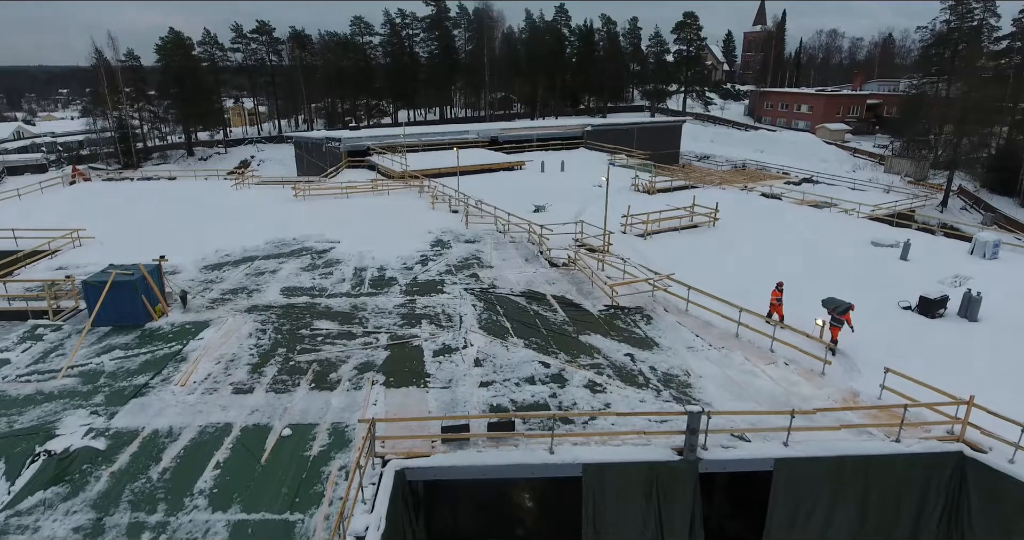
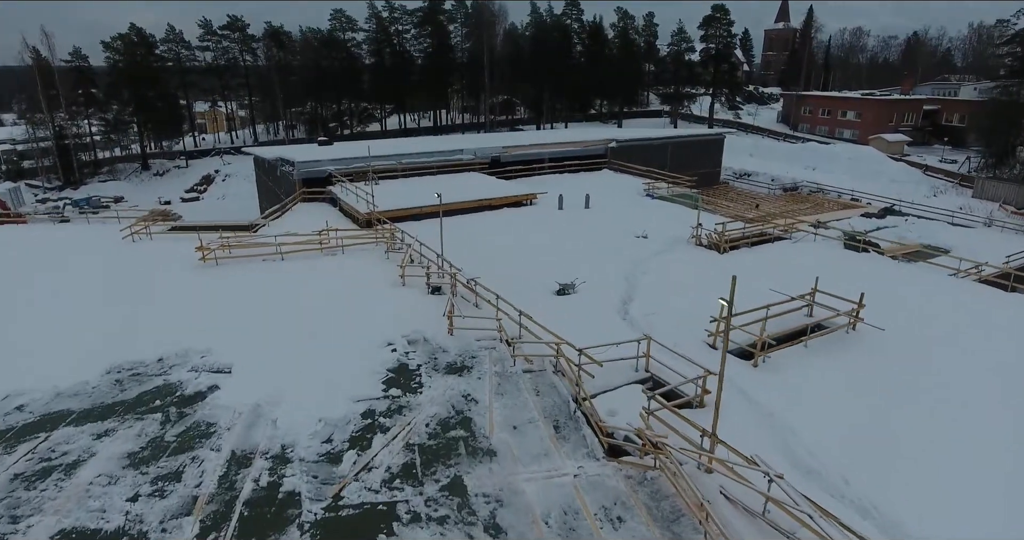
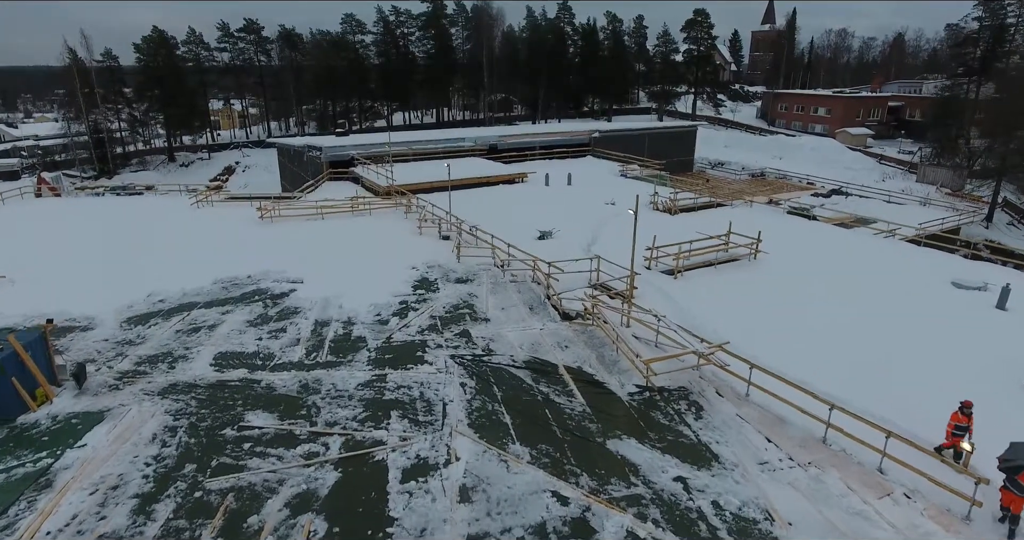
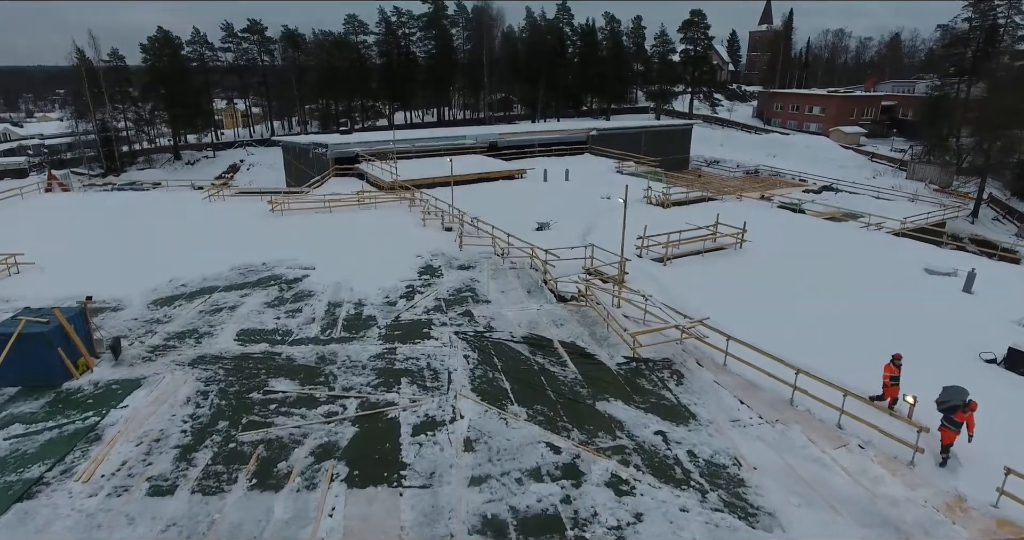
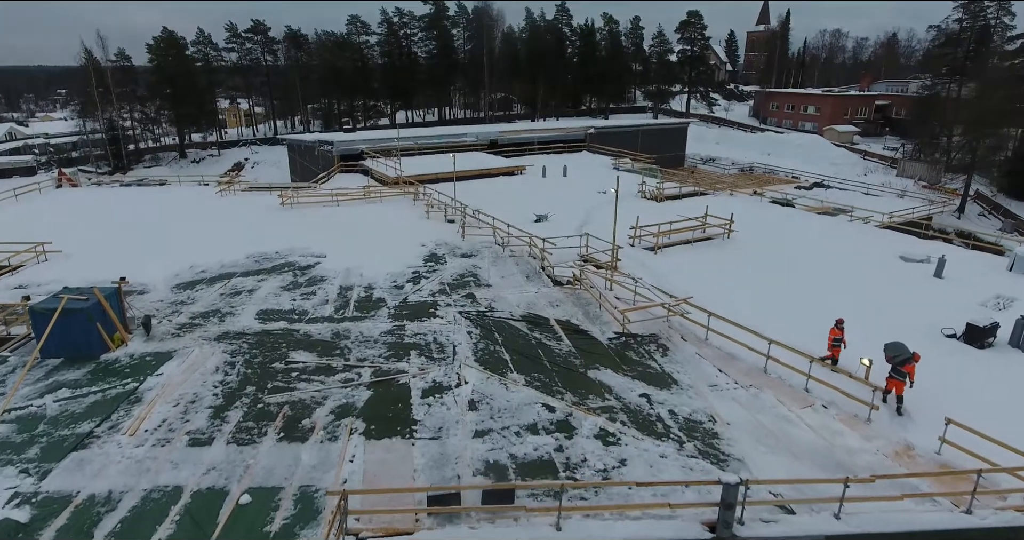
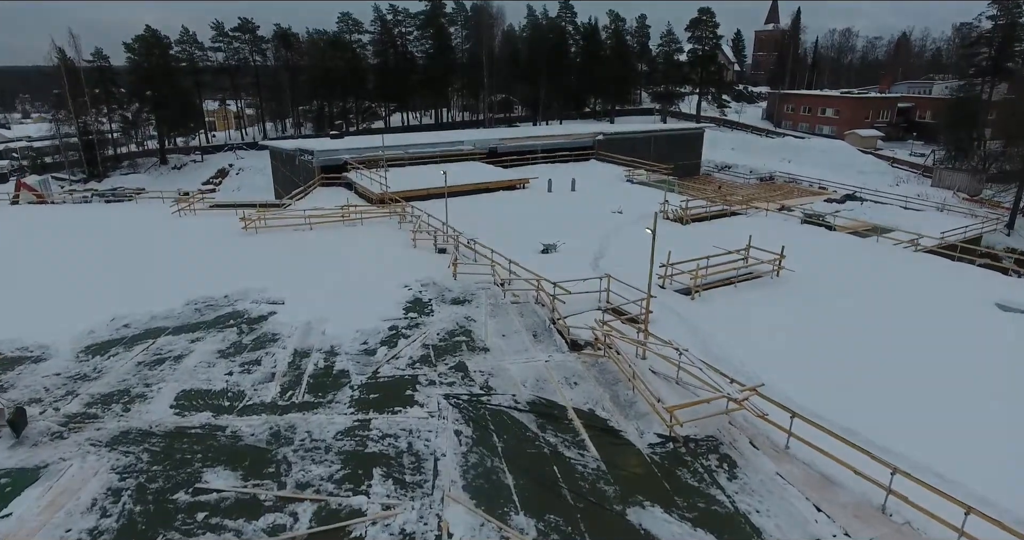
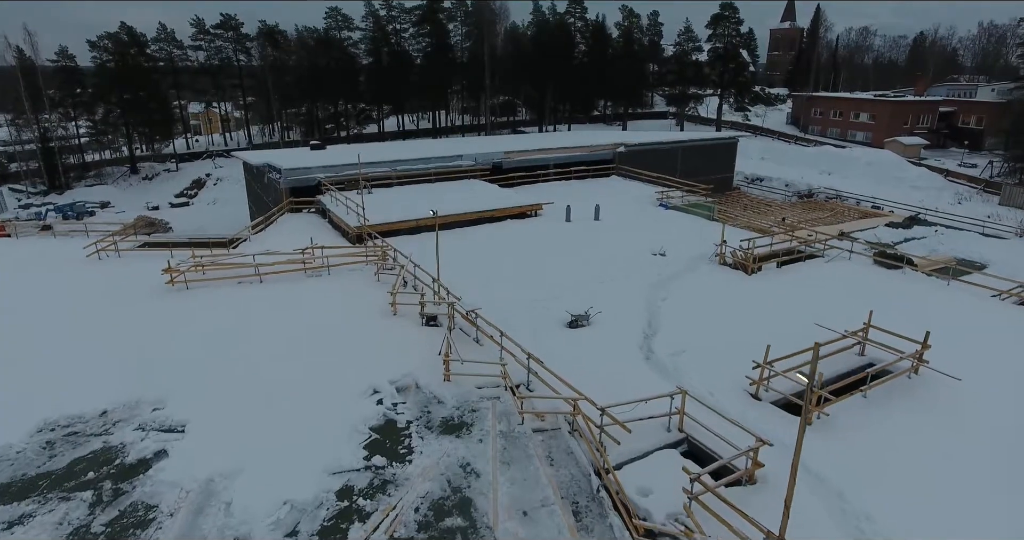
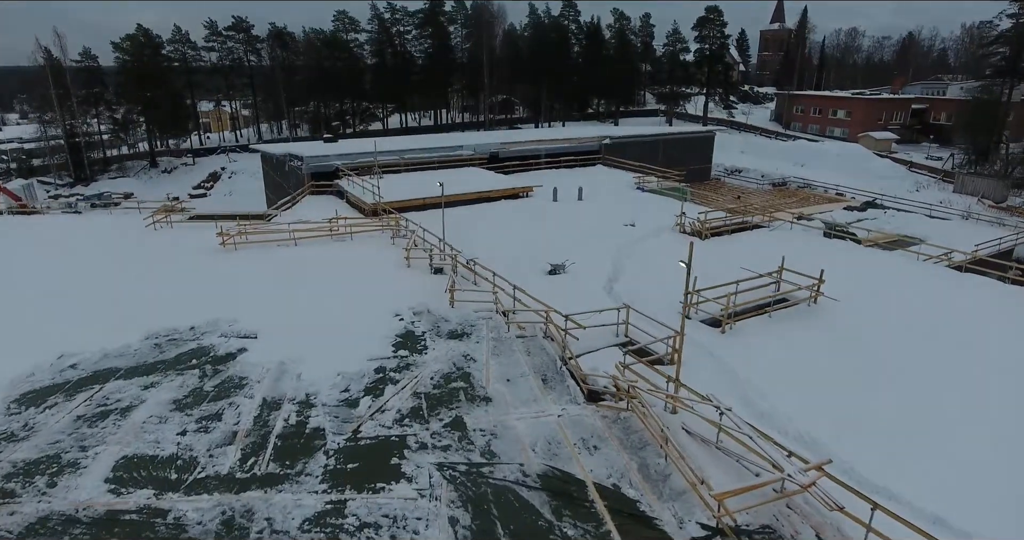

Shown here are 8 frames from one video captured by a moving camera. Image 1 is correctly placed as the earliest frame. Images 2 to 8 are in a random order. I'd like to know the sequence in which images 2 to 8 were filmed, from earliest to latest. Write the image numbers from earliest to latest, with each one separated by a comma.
5, 4, 3, 6, 8, 2, 7
